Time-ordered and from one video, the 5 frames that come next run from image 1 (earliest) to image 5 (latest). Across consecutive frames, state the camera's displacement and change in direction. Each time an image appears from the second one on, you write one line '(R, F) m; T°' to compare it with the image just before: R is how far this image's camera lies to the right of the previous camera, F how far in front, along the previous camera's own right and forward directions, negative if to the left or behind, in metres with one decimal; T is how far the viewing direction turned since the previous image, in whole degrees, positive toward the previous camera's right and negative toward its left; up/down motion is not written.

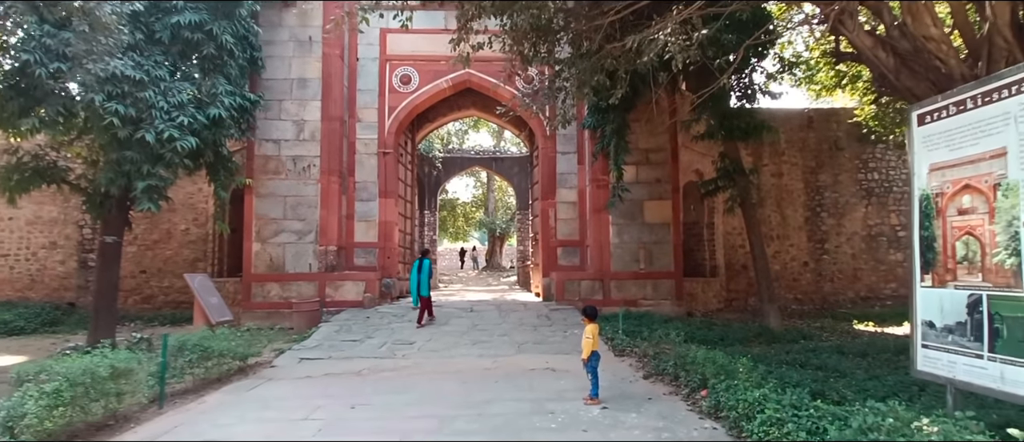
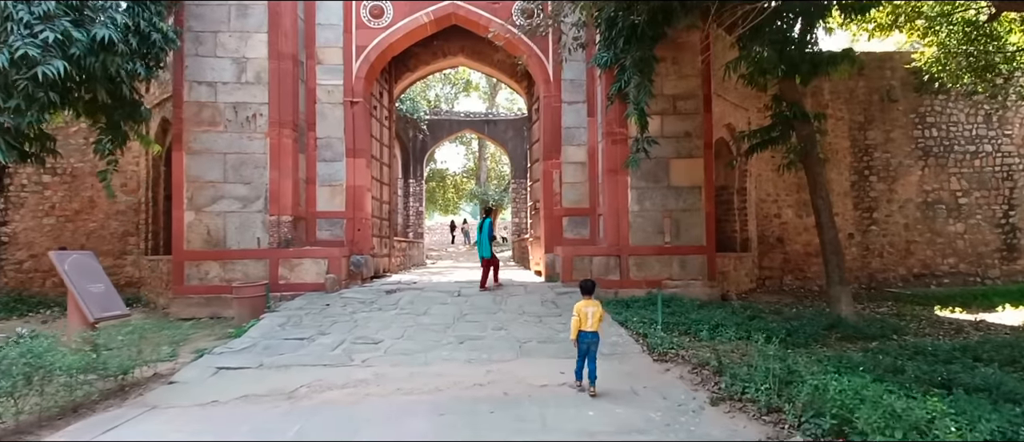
(-0.1, +2.2) m; +1°
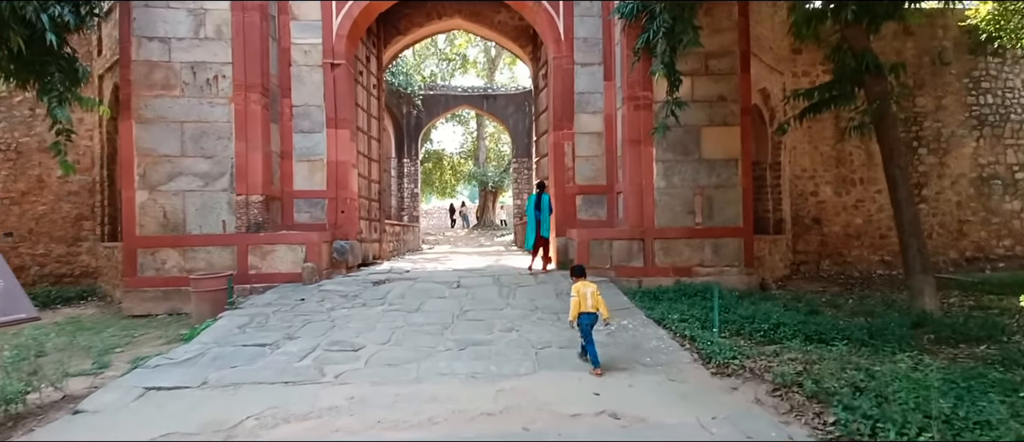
(-0.1, +1.3) m; 0°
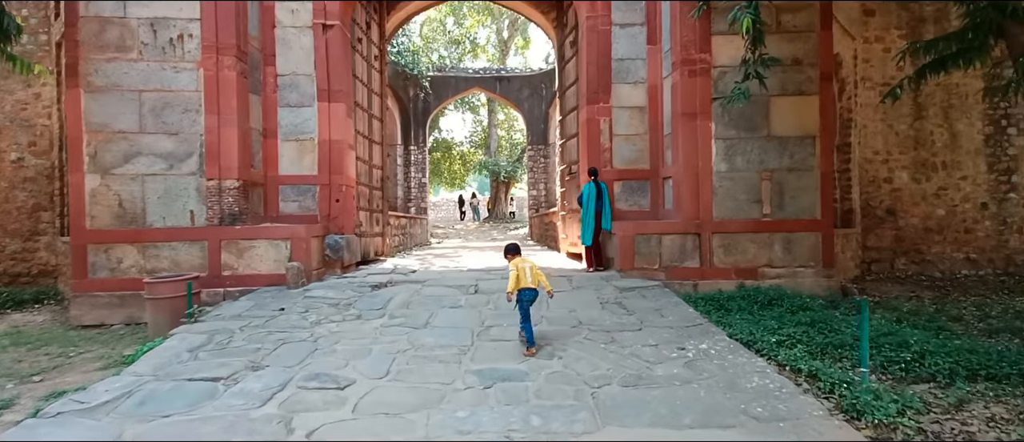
(-0.3, +1.5) m; -1°
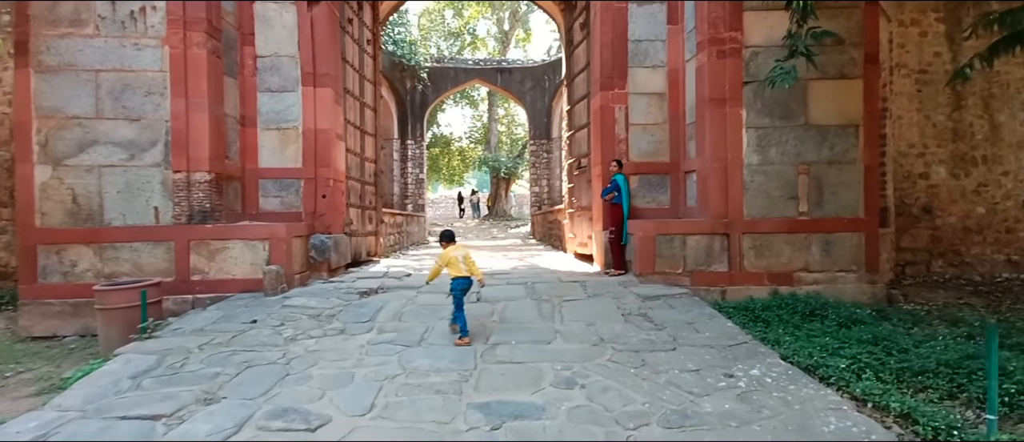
(-0.1, +0.8) m; 0°
